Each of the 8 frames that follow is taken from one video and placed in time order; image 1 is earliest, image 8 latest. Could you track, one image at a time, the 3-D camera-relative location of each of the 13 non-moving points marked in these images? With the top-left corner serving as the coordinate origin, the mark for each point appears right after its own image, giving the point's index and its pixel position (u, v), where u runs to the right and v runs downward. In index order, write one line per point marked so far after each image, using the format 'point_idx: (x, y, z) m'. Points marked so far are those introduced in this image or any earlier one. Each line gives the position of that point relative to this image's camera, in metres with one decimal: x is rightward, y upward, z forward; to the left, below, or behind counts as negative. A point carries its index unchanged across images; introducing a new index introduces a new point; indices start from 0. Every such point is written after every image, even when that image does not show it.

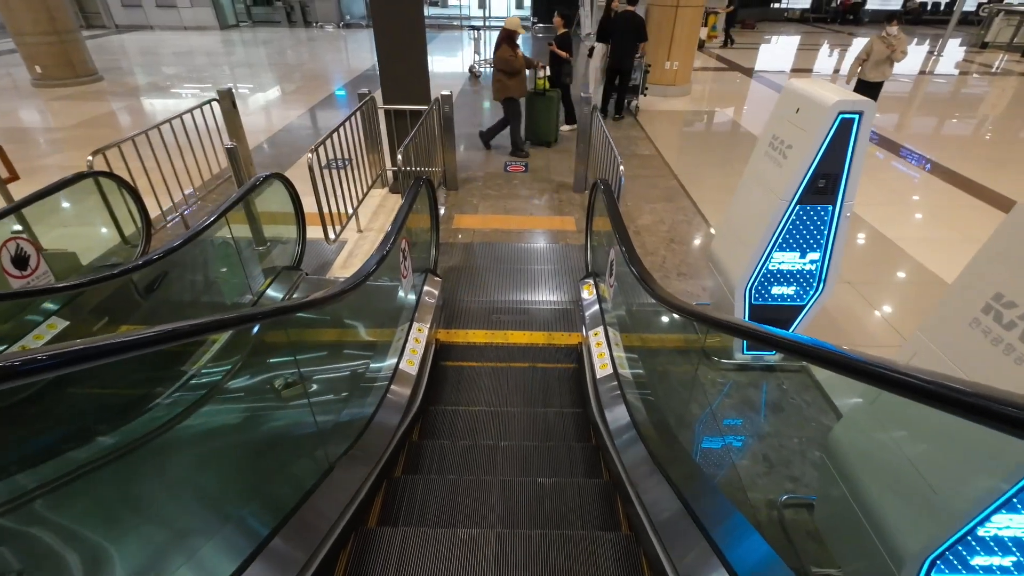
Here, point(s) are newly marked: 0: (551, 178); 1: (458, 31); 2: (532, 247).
0: (+0.4, +1.3, +5.6) m
1: (-1.8, +8.4, +15.8) m
2: (+0.2, +0.3, +4.2) m
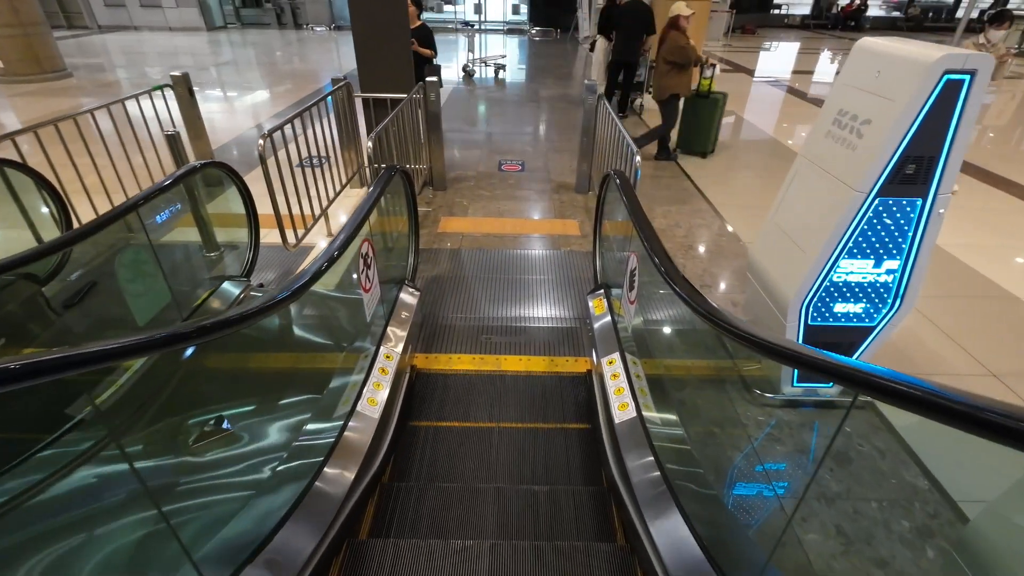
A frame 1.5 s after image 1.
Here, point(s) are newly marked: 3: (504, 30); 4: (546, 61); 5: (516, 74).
0: (+0.4, +1.1, +5.0) m
1: (-1.9, +8.1, +15.4) m
2: (+0.1, +0.2, +3.6) m
3: (-0.2, +8.5, +15.9) m
4: (+0.8, +5.6, +11.8) m
5: (+0.1, +4.7, +10.5) m
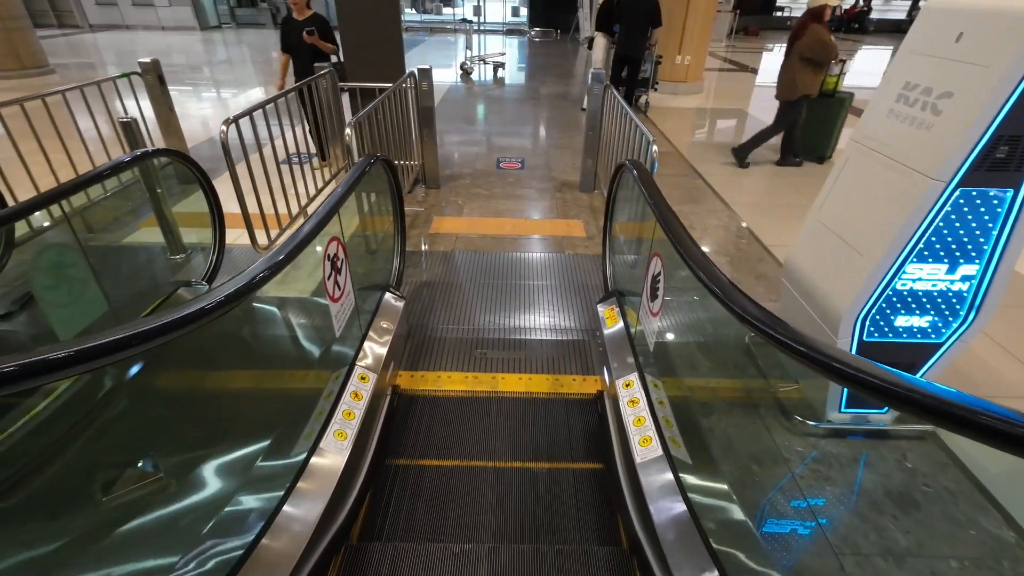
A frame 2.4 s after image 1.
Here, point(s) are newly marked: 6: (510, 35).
0: (+0.4, +1.1, +4.7) m
1: (-2.0, +7.9, +15.1) m
2: (+0.1, +0.2, +3.3) m
3: (-0.3, +8.3, +15.7) m
4: (+0.8, +5.4, +11.5) m
5: (+0.1, +4.5, +10.2) m
6: (-0.1, +8.1, +15.5) m
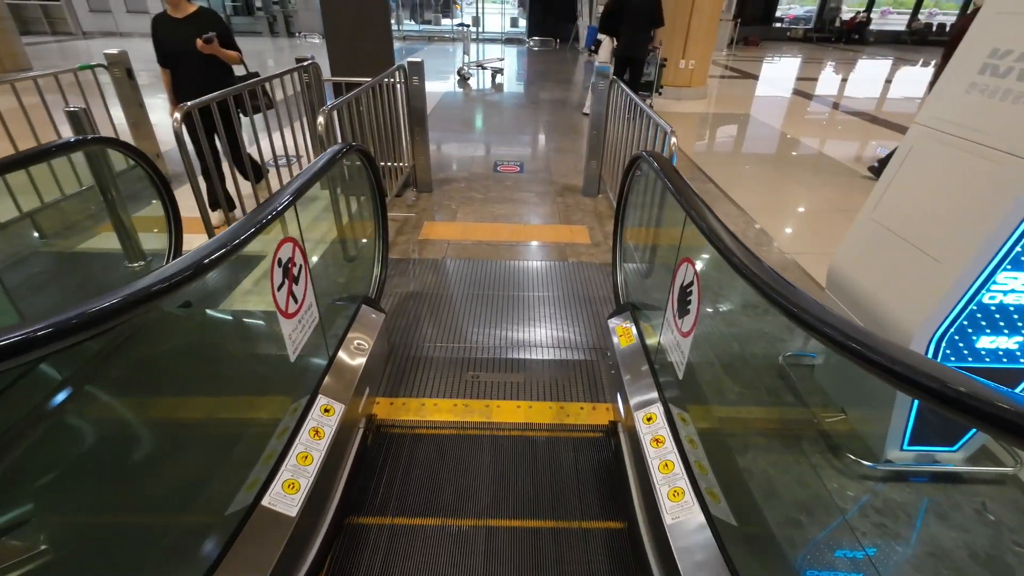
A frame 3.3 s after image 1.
0: (+0.4, +1.0, +4.4) m
1: (-2.0, +7.6, +14.9) m
2: (+0.1, +0.1, +3.0) m
3: (-0.3, +7.9, +15.5) m
4: (+0.8, +5.2, +11.3) m
5: (0.0, +4.3, +10.0) m
6: (-0.1, +7.8, +15.3) m
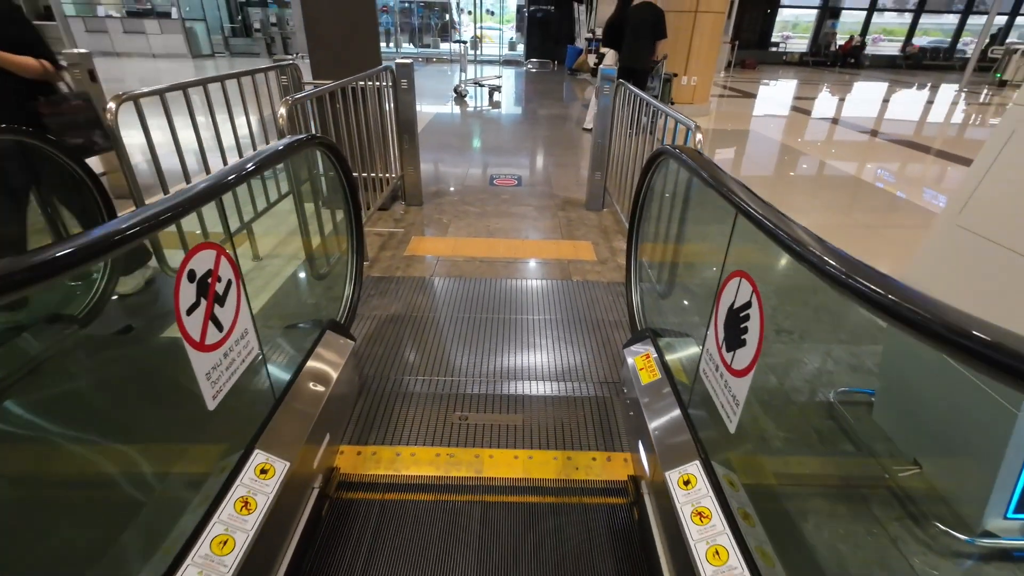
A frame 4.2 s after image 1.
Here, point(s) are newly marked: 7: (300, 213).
0: (+0.3, +0.8, +4.1) m
1: (-2.1, +6.9, +14.9) m
2: (+0.1, 0.0, +2.7) m
3: (-0.4, +7.3, +15.5) m
4: (+0.7, +4.7, +11.2) m
5: (0.0, +3.9, +9.8) m
6: (-0.2, +7.1, +15.3) m
7: (-0.9, +0.3, +2.0) m
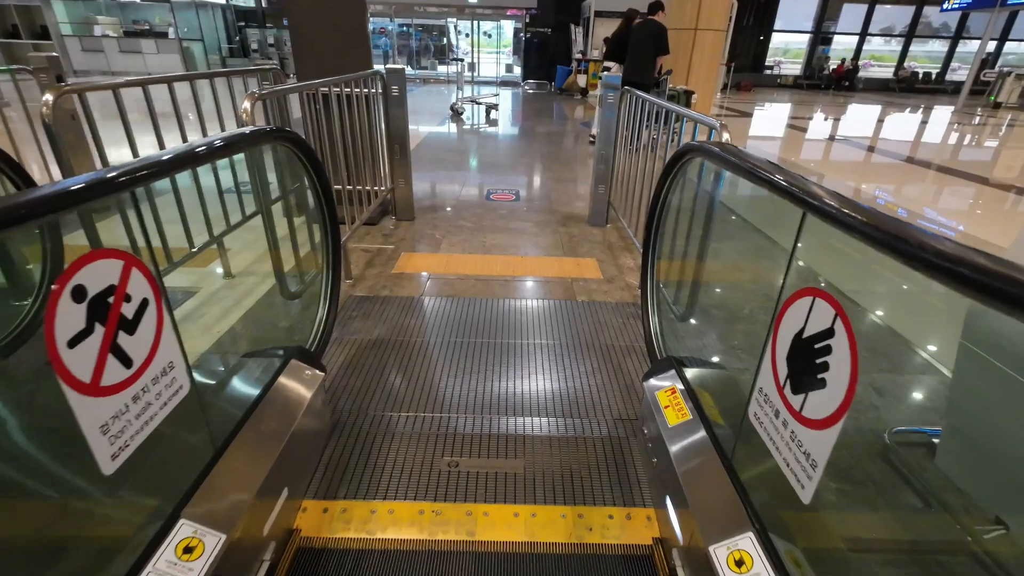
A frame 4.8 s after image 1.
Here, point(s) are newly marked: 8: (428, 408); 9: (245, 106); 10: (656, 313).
0: (+0.3, +0.6, +3.9) m
1: (-2.2, +6.3, +14.9) m
2: (+0.1, -0.1, +2.4) m
3: (-0.5, +6.6, +15.6) m
4: (+0.7, +4.2, +11.1) m
5: (-0.1, +3.5, +9.7) m
6: (-0.3, +6.4, +15.3) m
7: (-0.9, +0.2, +1.8) m
8: (-0.3, -0.4, +1.7) m
9: (-1.1, +0.7, +2.1) m
10: (+0.6, -0.1, +2.0) m
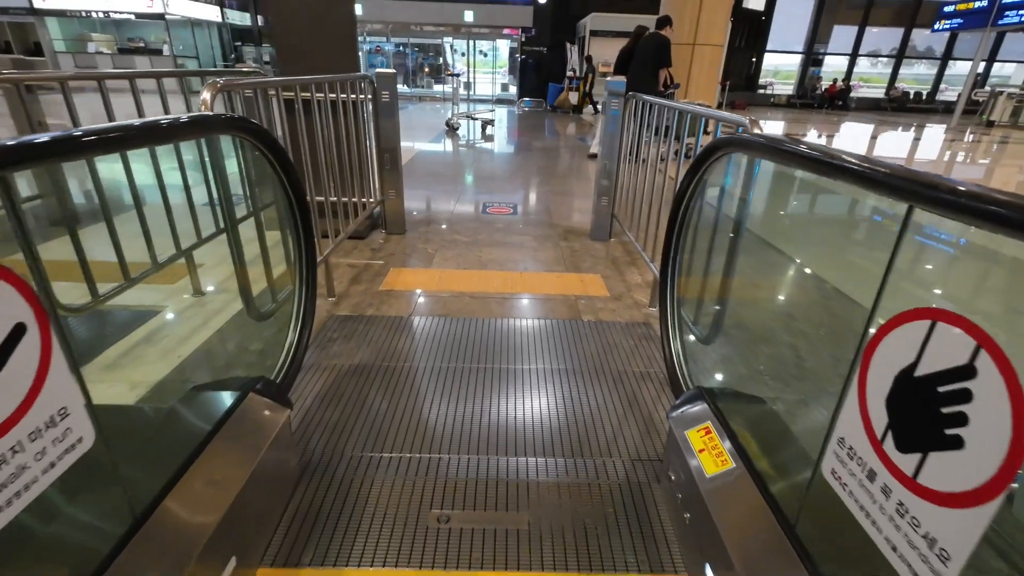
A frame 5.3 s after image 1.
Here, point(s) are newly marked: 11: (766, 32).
0: (+0.3, +0.5, +3.7) m
1: (-2.3, +5.7, +14.9) m
2: (+0.1, -0.2, +2.2) m
3: (-0.6, +6.0, +15.6) m
4: (+0.6, +3.8, +11.1) m
5: (-0.1, +3.1, +9.6) m
6: (-0.4, +5.9, +15.4) m
7: (-0.9, +0.2, +1.6) m
8: (-0.3, -0.5, +1.5) m
9: (-1.1, +0.6, +1.9) m
10: (+0.6, -0.2, +1.8) m
11: (+8.6, +8.7, +16.3) m
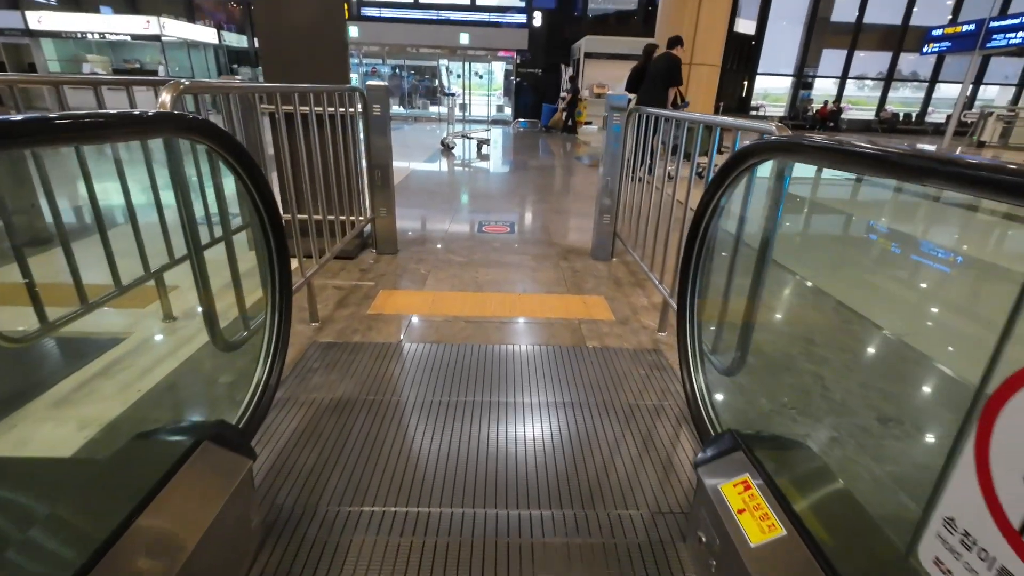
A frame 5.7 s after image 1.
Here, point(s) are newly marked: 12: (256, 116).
0: (+0.3, +0.3, +3.5) m
1: (-2.4, +5.1, +15.0) m
2: (0.0, -0.3, +2.0) m
3: (-0.8, +5.4, +15.6) m
4: (+0.5, +3.3, +11.0) m
5: (-0.2, +2.7, +9.6) m
6: (-0.6, +5.2, +15.4) m
7: (-0.9, +0.1, +1.4) m
8: (-0.3, -0.6, +1.3) m
9: (-1.1, +0.5, +1.8) m
10: (+0.6, -0.3, +1.6) m
11: (+8.4, +8.0, +16.5) m
12: (-1.1, +0.8, +2.1) m
